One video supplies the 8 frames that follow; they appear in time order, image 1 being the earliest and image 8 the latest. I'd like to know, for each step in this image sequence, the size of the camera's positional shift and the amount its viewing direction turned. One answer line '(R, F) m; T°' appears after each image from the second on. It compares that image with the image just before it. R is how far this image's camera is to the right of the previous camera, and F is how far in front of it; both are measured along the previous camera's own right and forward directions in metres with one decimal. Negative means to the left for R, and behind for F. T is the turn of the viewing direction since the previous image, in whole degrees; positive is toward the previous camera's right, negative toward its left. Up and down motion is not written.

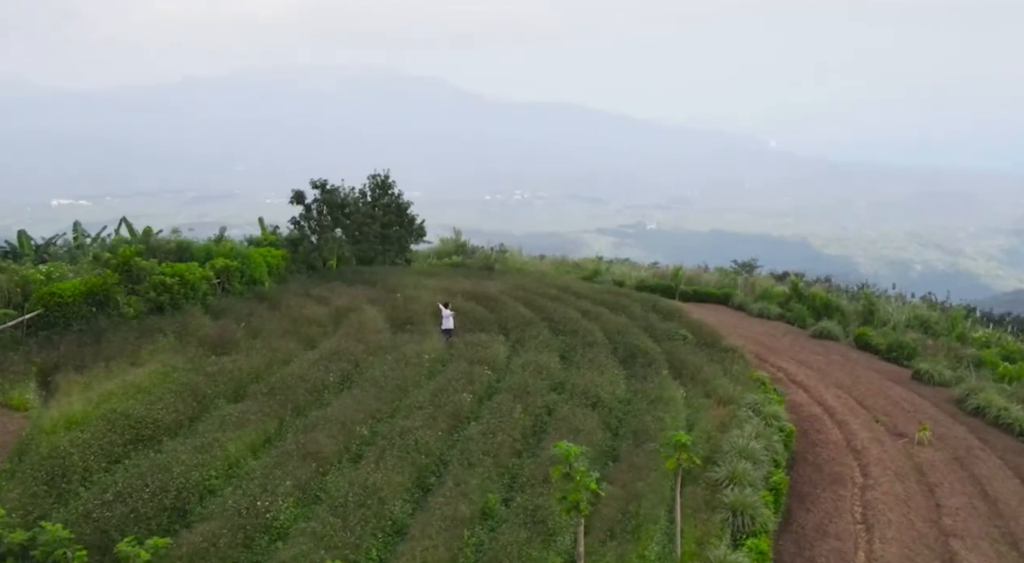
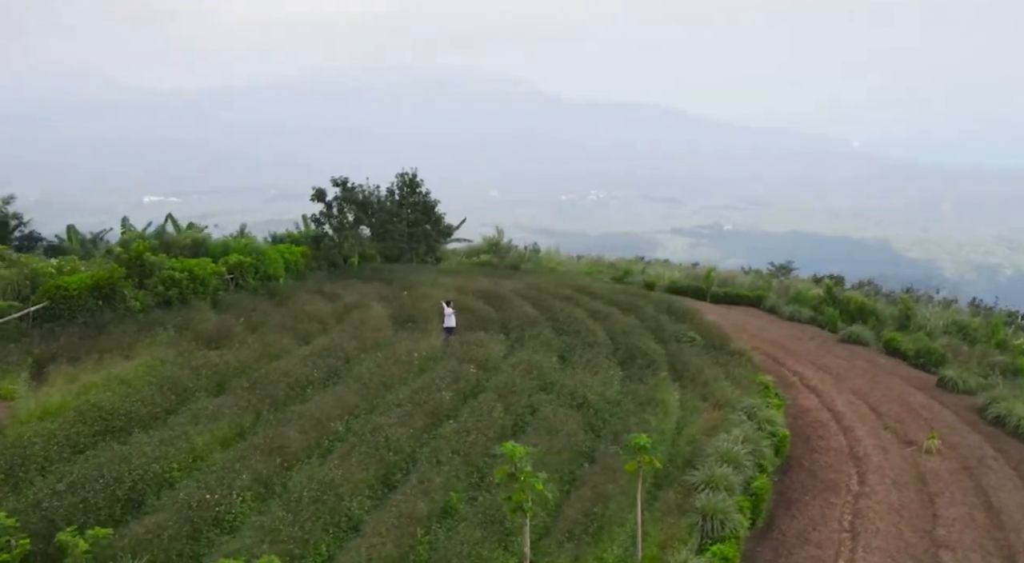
(+1.0, +0.2) m; -3°
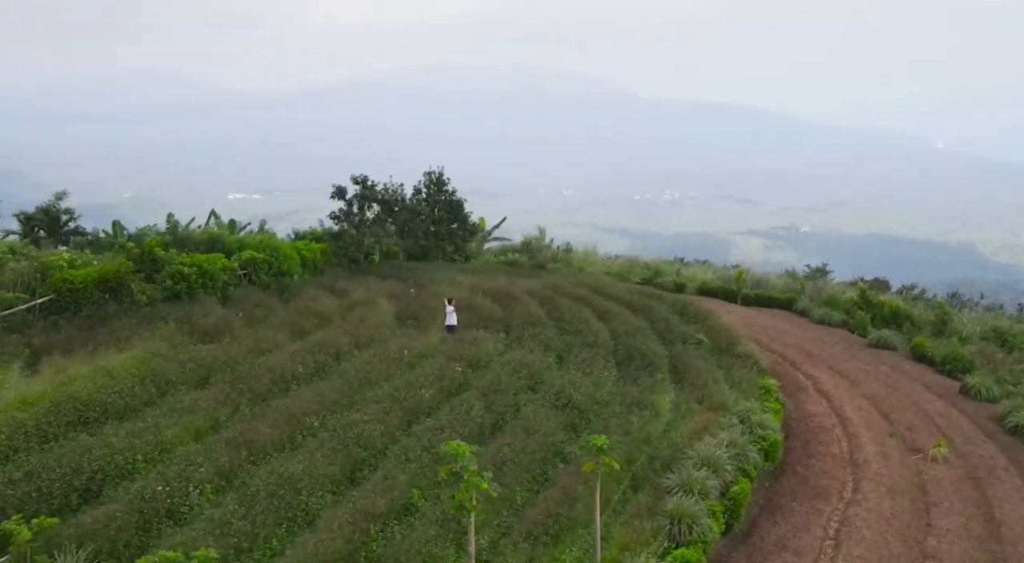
(+1.0, +0.1) m; -3°
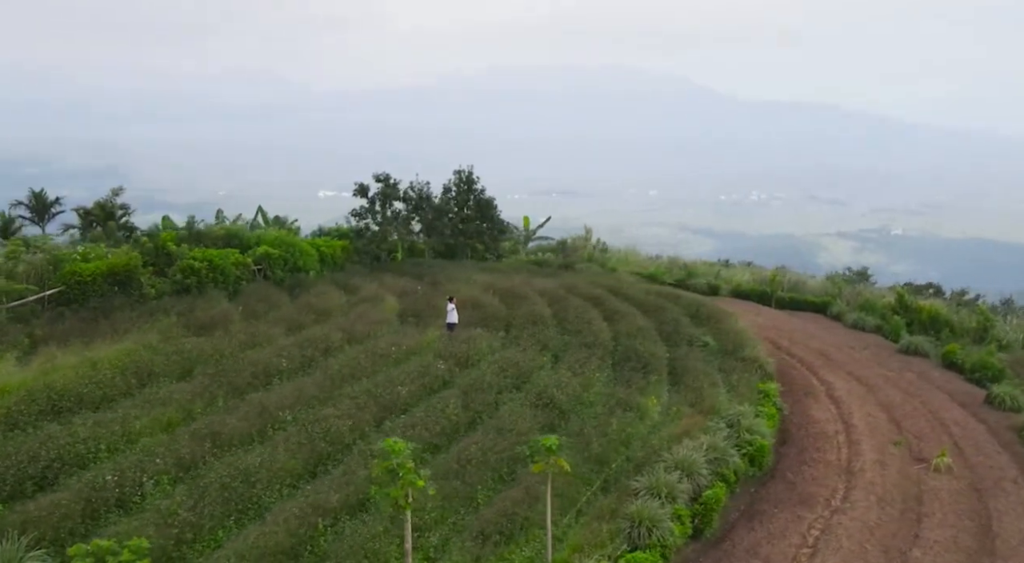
(+1.1, +0.1) m; -3°
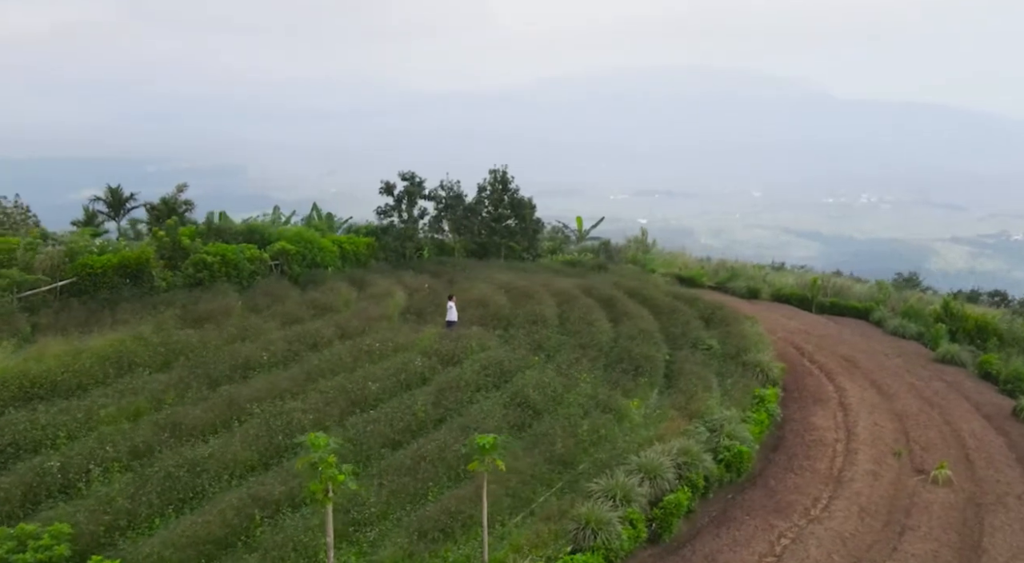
(+1.3, +0.1) m; -4°
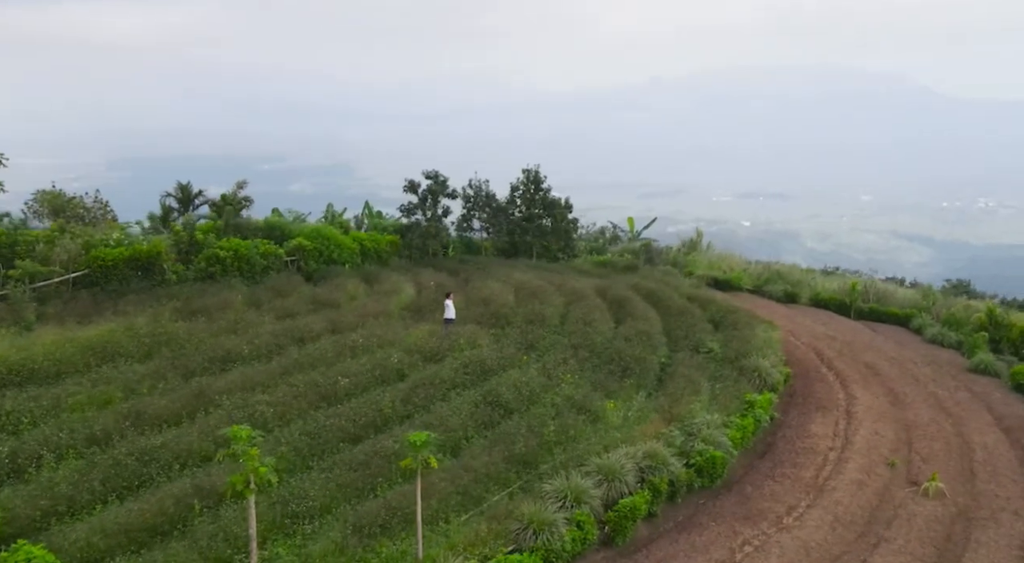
(+1.4, +0.1) m; -3°
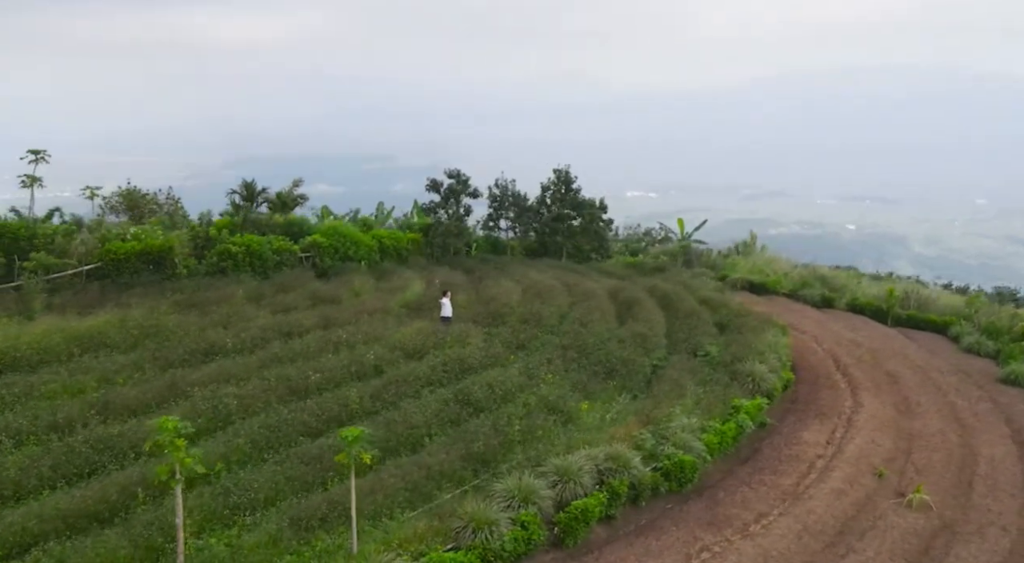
(+1.4, 0.0) m; -3°
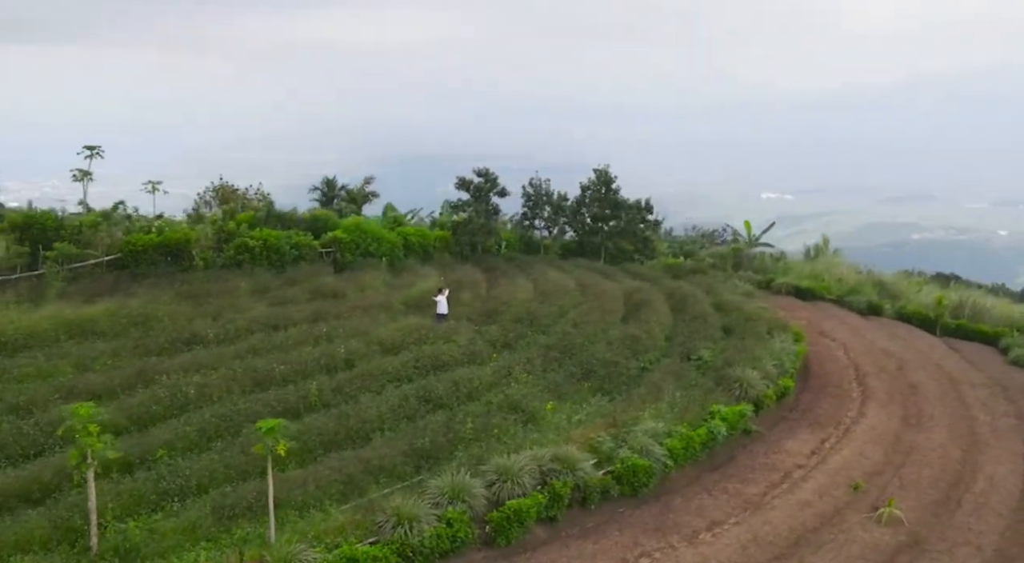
(+1.8, -0.1) m; -4°
